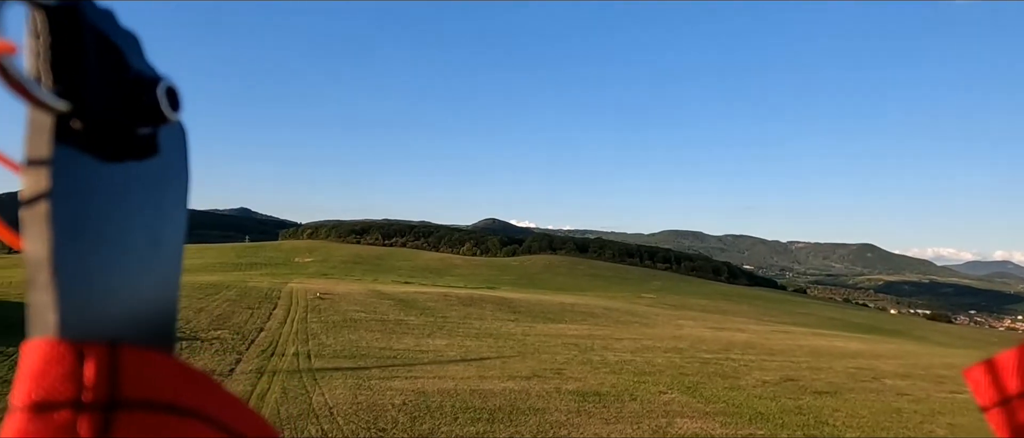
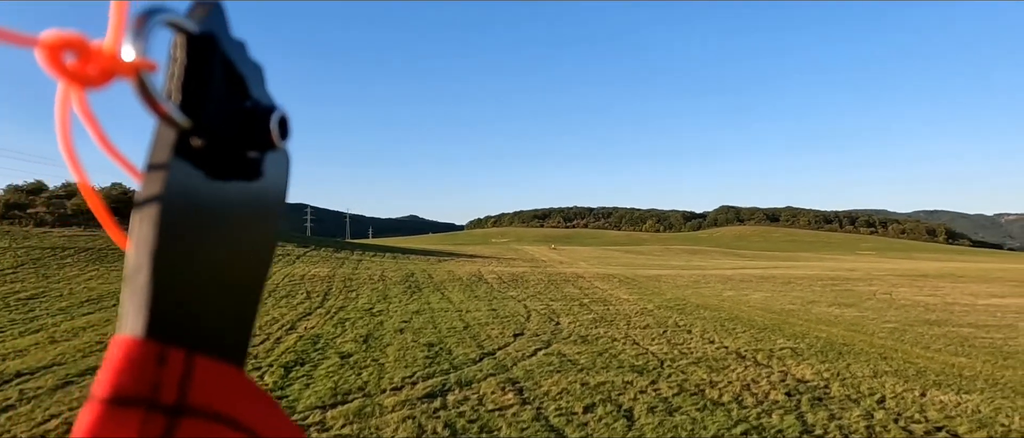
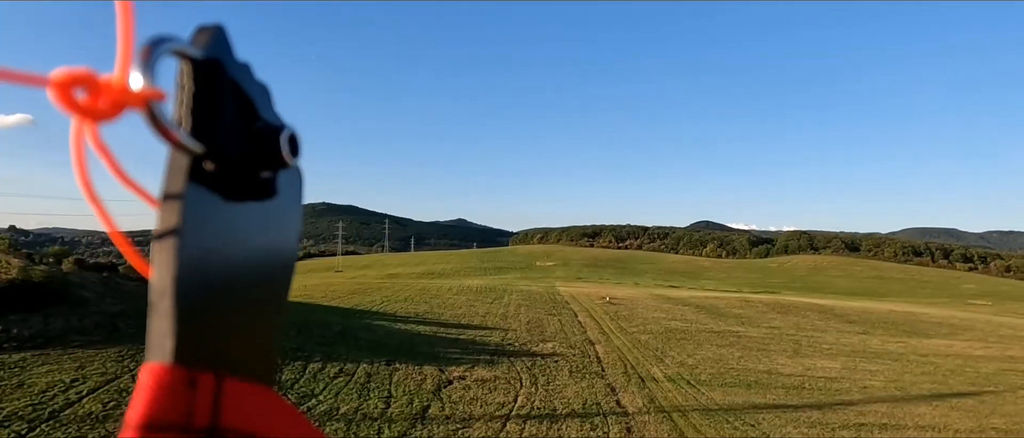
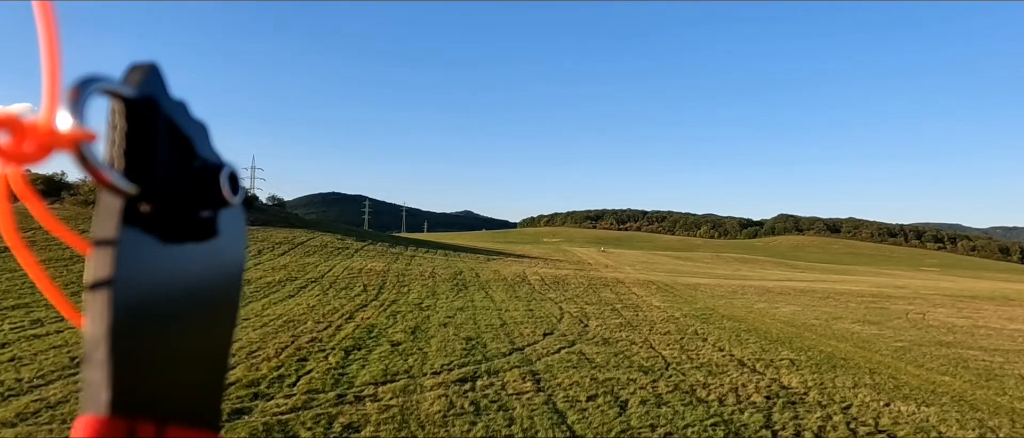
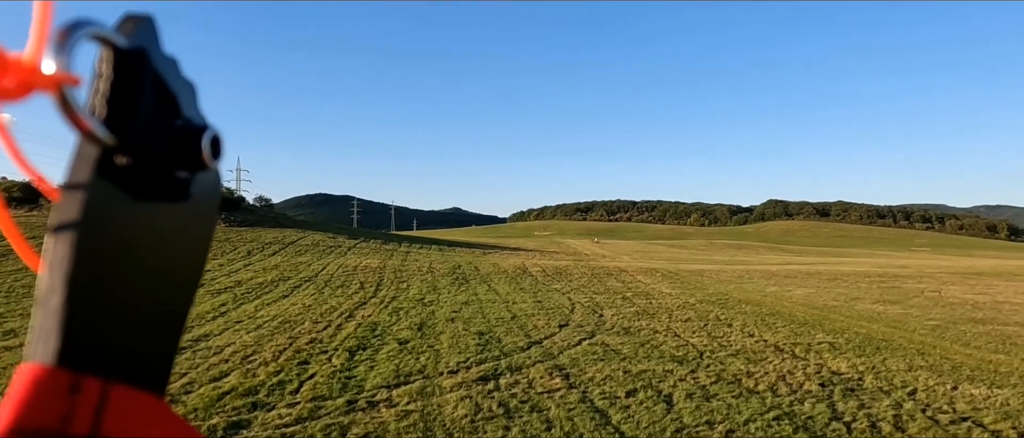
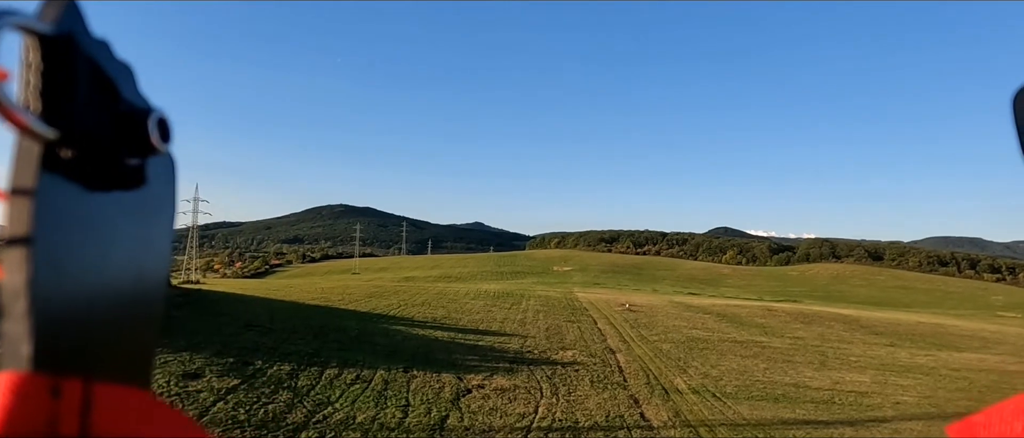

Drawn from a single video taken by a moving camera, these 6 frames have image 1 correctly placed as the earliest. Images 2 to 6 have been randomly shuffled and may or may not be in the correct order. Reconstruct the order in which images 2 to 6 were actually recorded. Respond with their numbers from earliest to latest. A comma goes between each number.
4, 5, 2, 3, 6
